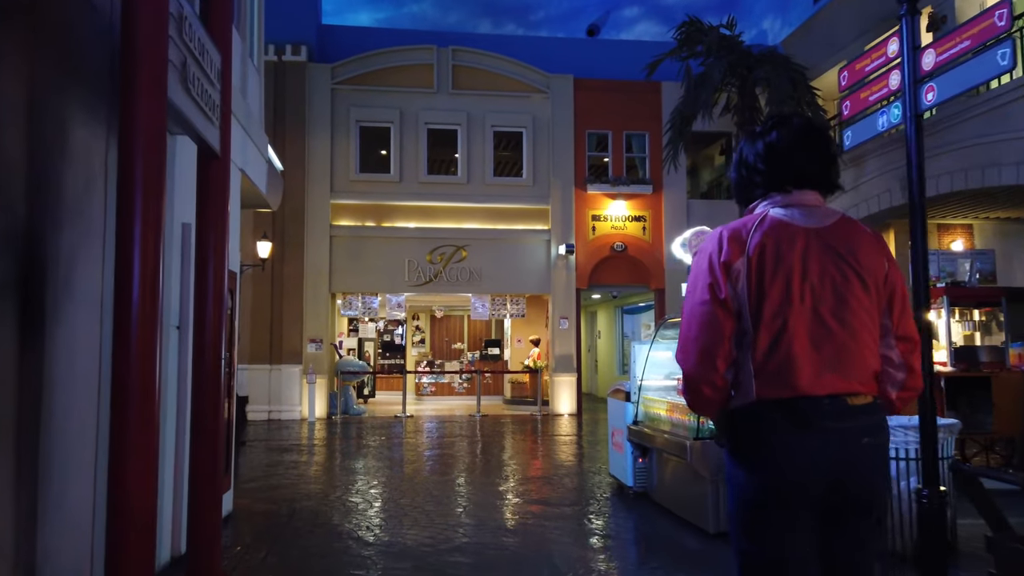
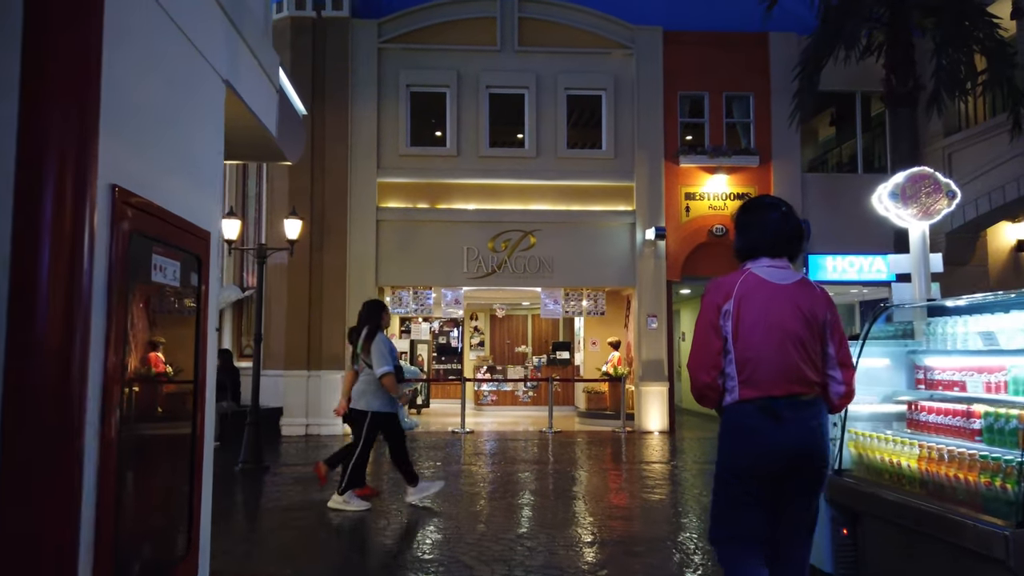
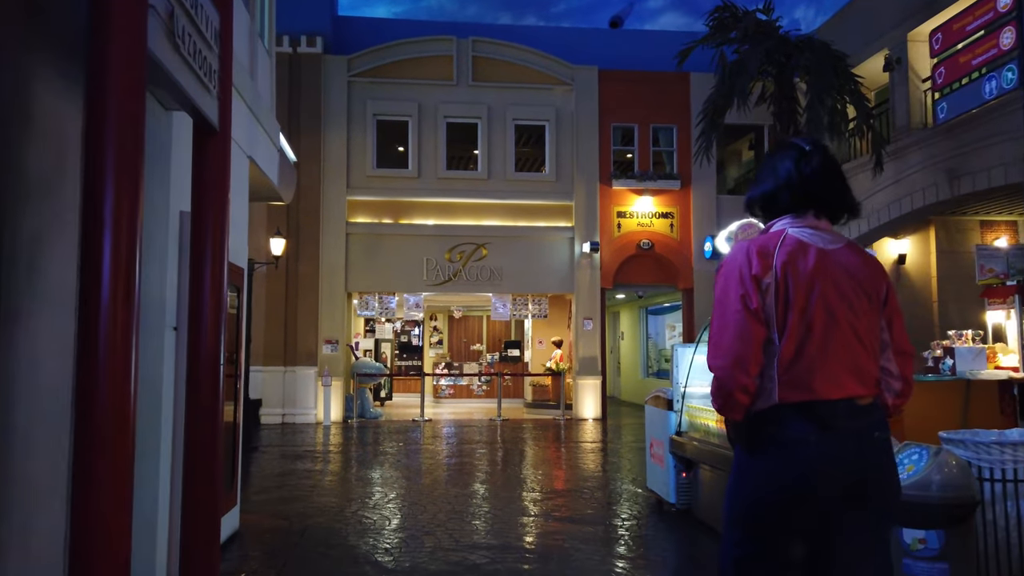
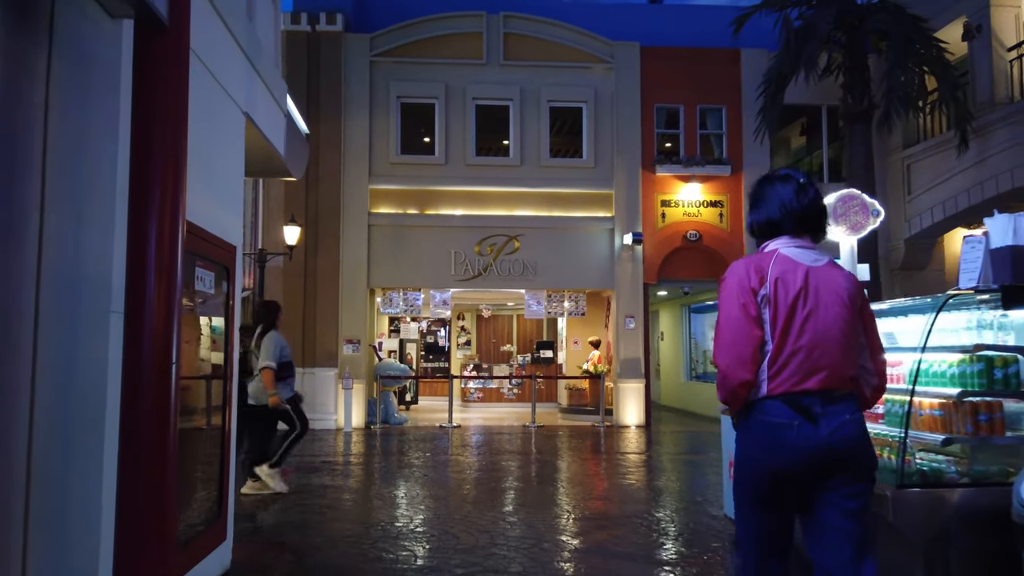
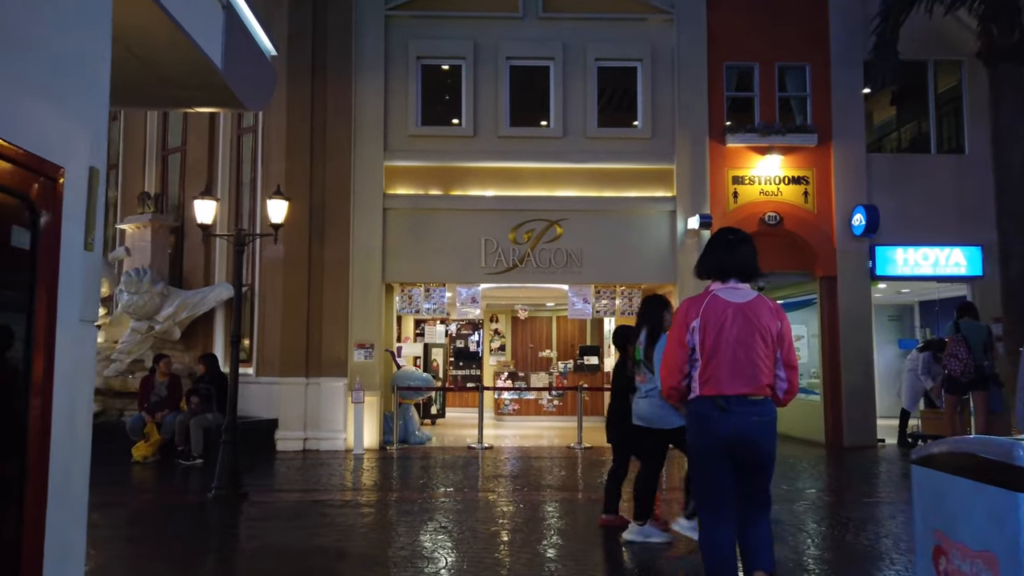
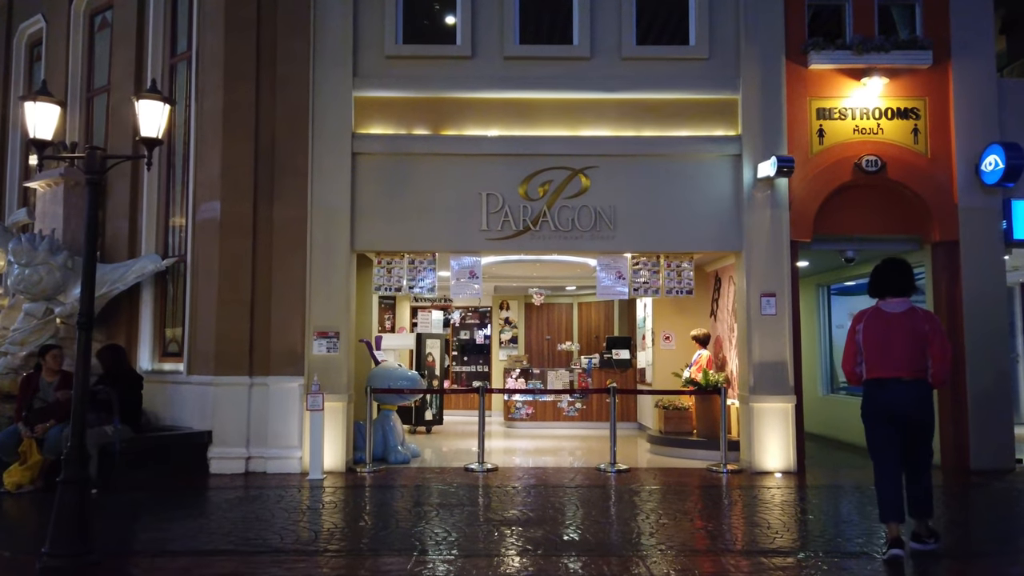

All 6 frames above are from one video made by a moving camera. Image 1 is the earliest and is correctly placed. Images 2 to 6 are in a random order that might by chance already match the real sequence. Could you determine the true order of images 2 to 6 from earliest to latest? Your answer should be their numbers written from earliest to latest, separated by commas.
3, 4, 2, 5, 6
